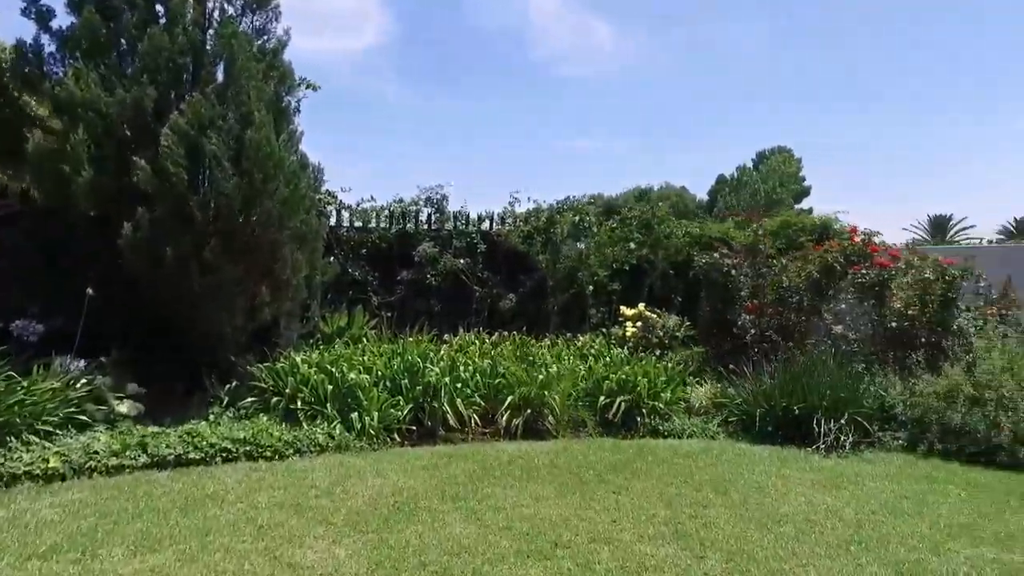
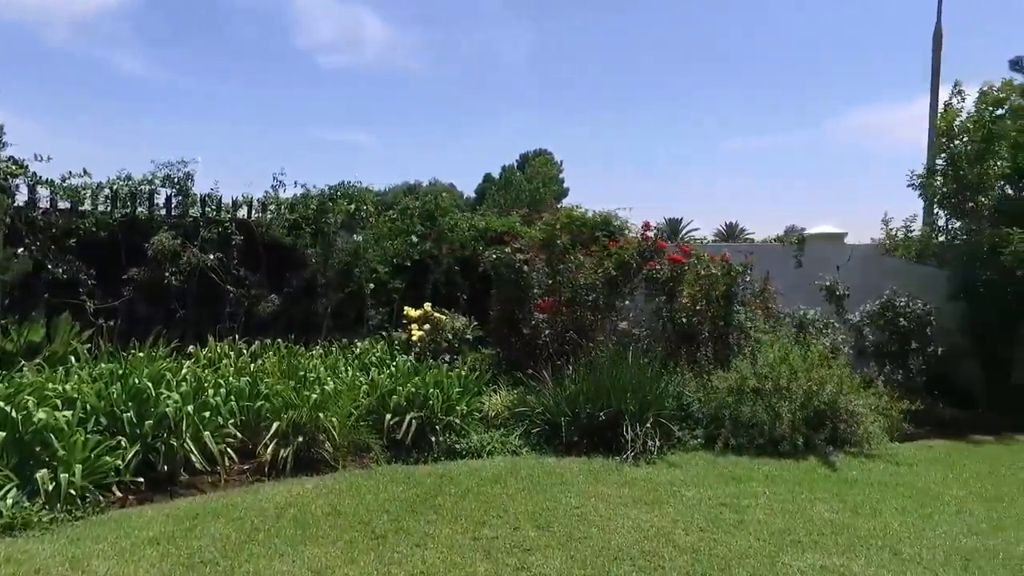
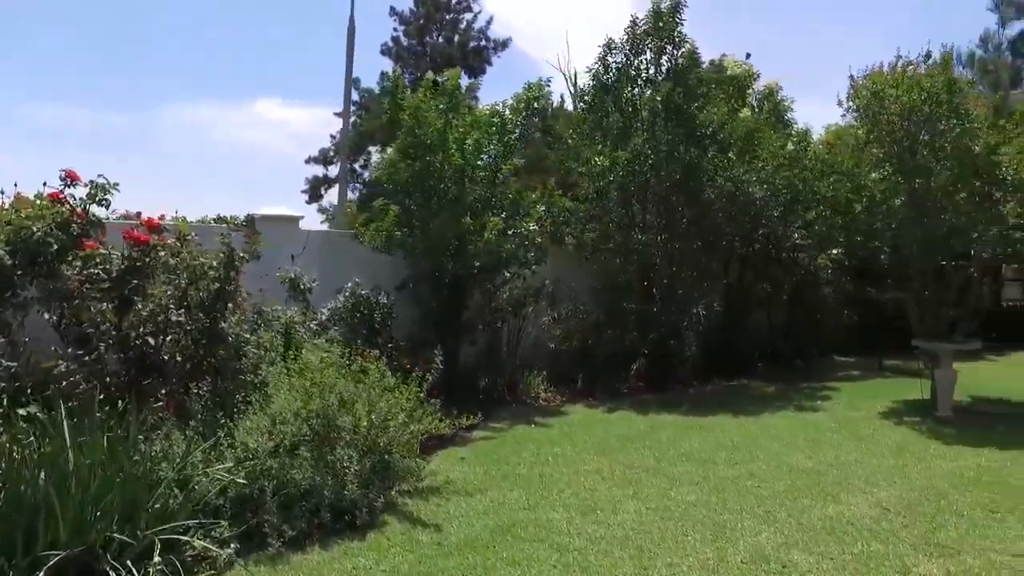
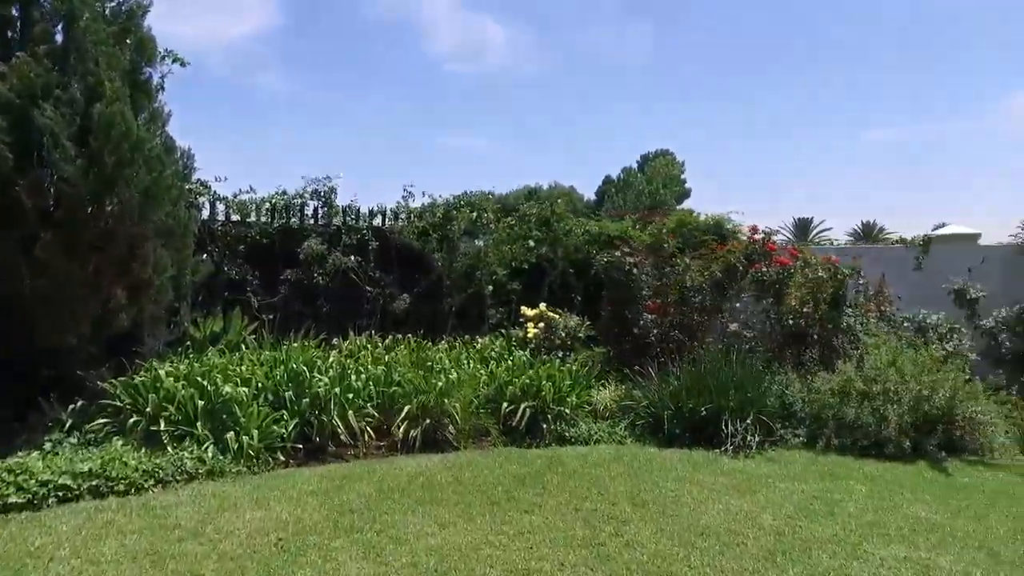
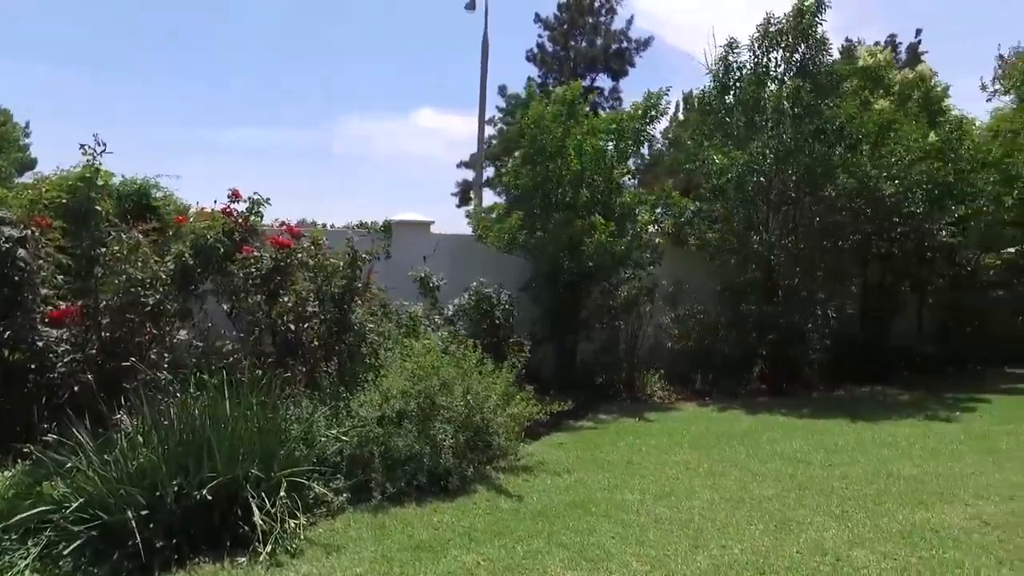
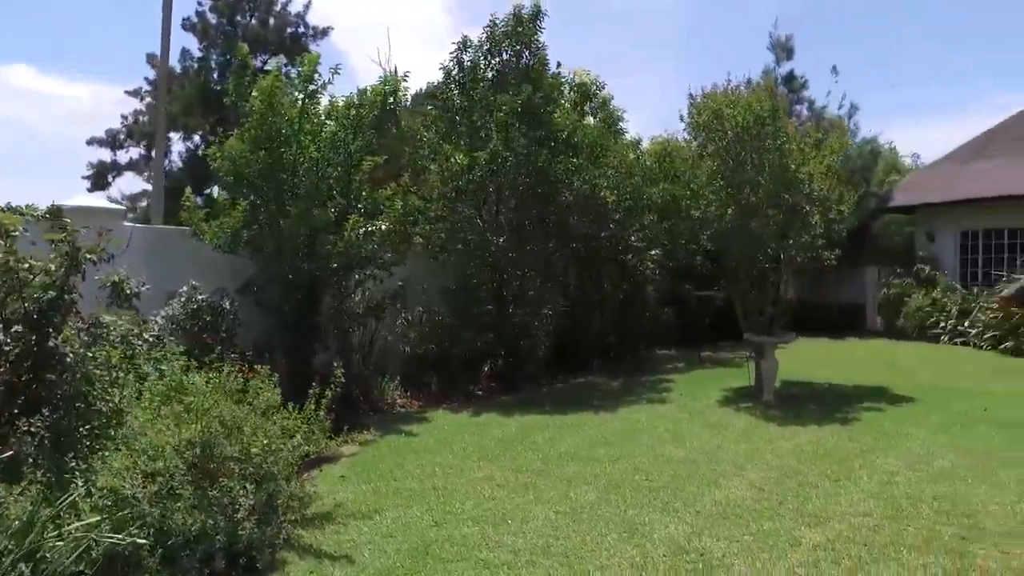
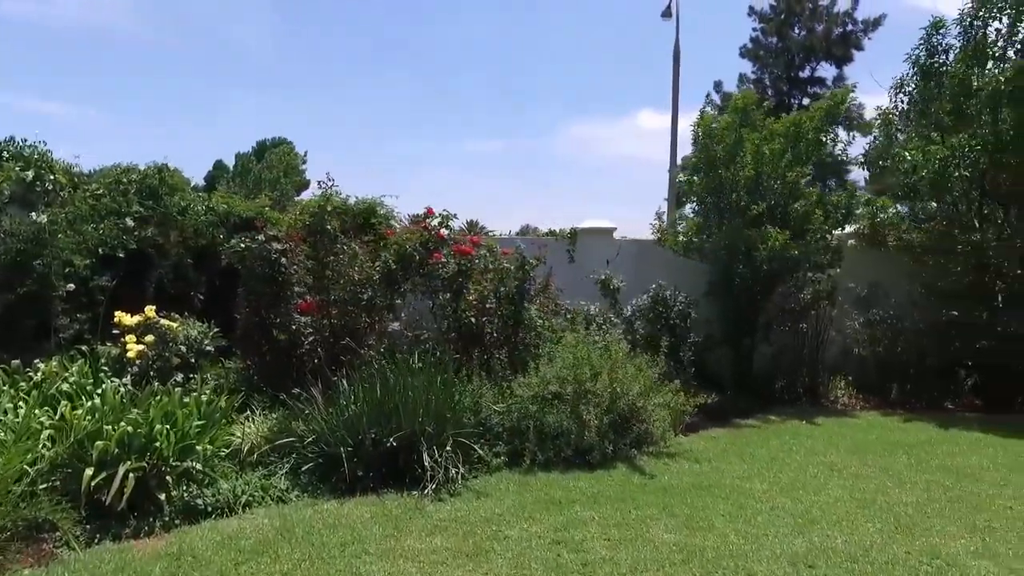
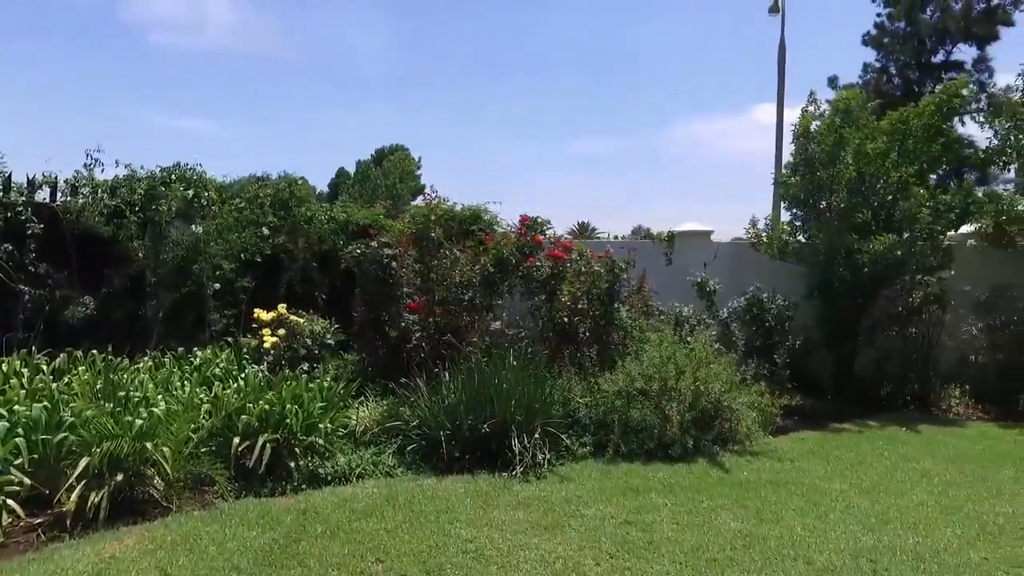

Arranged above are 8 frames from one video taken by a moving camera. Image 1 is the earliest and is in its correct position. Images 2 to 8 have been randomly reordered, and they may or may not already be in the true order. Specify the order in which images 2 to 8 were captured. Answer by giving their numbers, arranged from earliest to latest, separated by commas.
4, 2, 8, 7, 5, 3, 6
